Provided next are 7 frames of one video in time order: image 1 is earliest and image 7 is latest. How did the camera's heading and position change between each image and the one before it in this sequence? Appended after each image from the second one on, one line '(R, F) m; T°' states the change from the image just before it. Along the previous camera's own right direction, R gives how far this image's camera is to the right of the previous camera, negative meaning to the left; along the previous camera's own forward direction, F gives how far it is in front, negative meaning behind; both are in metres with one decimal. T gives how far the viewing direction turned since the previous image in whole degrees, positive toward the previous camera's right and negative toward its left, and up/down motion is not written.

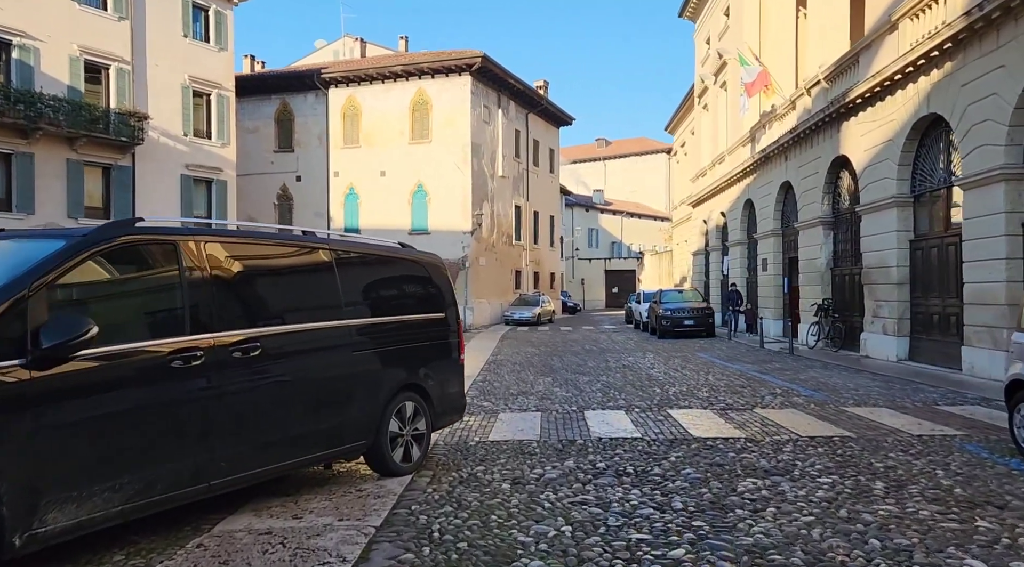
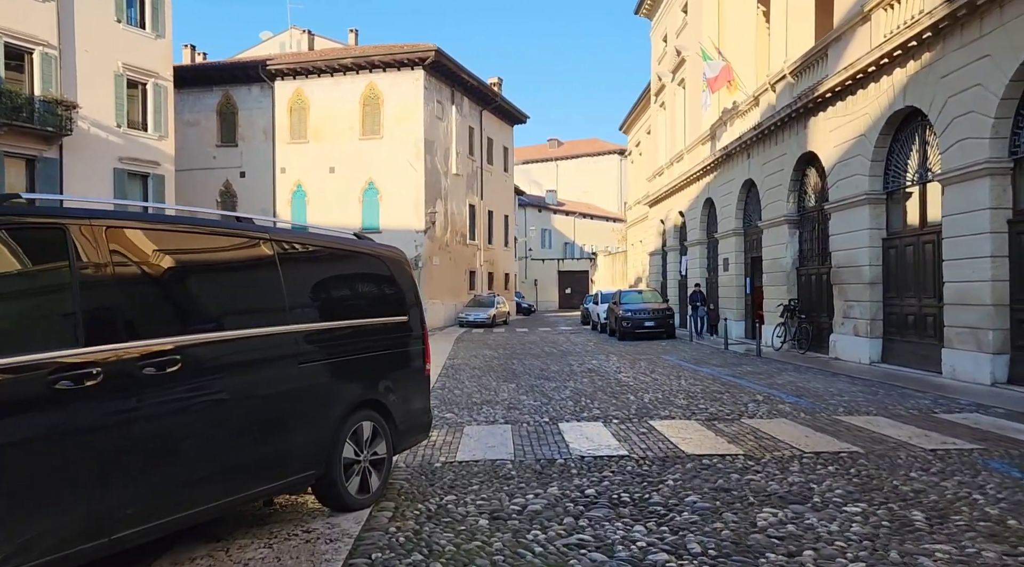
(-0.2, +0.8) m; +4°
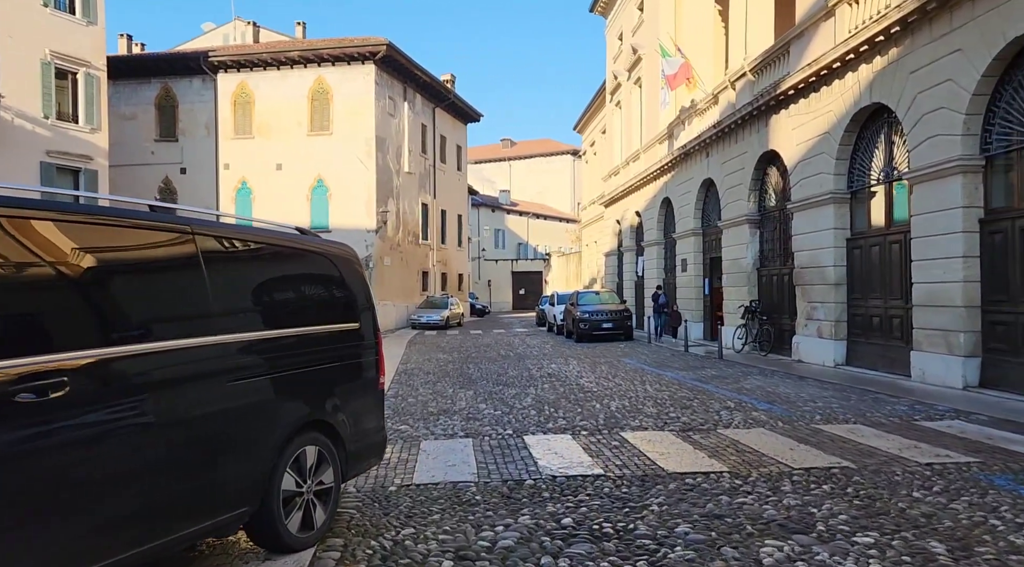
(-0.1, +0.6) m; +4°
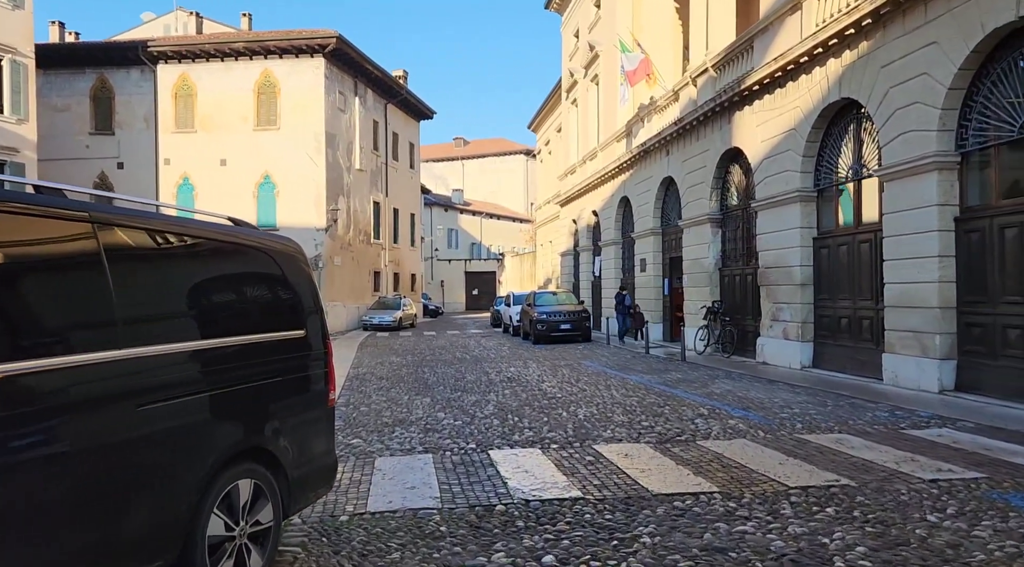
(-0.1, +0.6) m; +4°
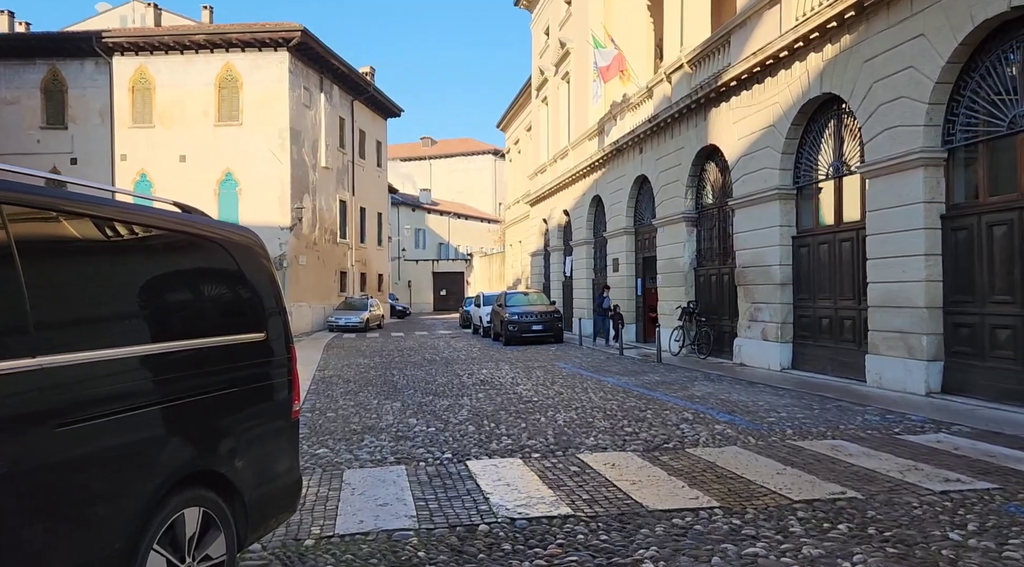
(-0.1, +0.4) m; +3°
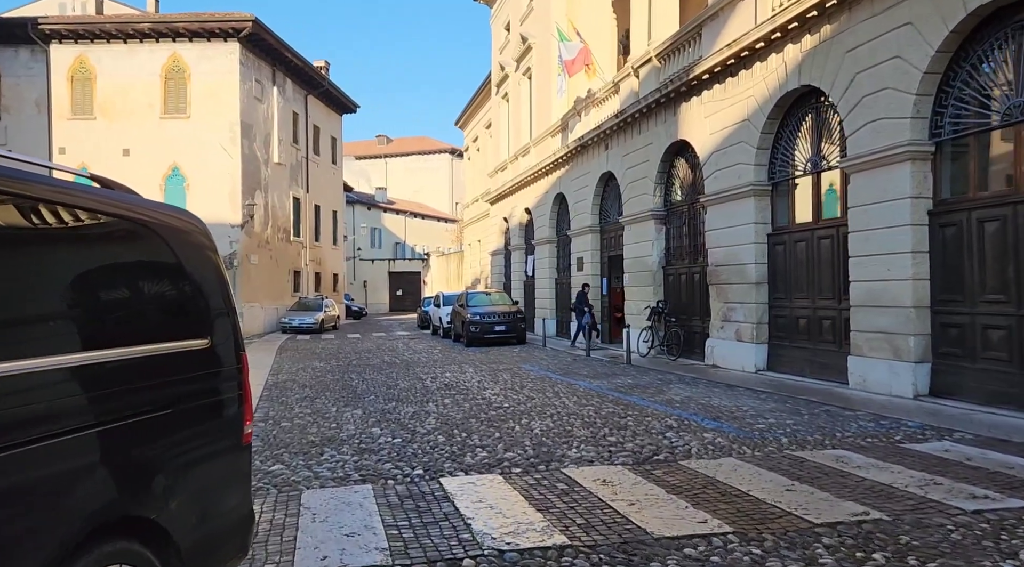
(-0.2, +0.6) m; +4°
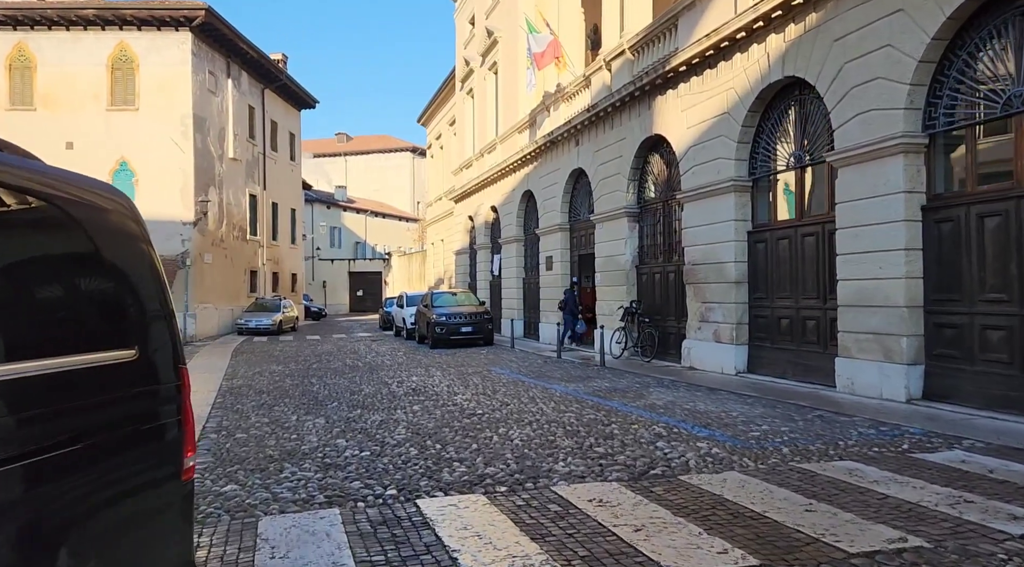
(-0.2, +0.6) m; +3°
